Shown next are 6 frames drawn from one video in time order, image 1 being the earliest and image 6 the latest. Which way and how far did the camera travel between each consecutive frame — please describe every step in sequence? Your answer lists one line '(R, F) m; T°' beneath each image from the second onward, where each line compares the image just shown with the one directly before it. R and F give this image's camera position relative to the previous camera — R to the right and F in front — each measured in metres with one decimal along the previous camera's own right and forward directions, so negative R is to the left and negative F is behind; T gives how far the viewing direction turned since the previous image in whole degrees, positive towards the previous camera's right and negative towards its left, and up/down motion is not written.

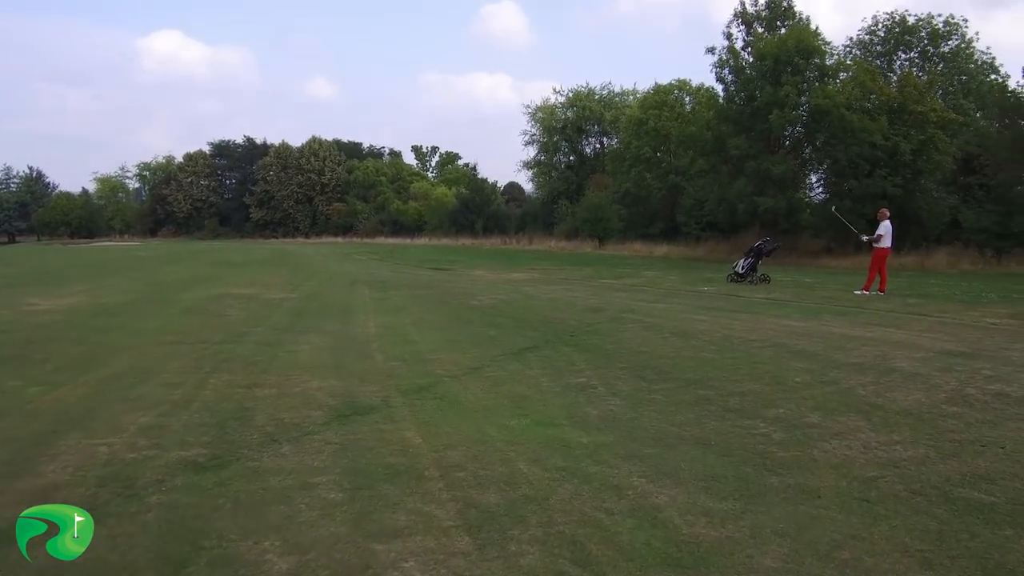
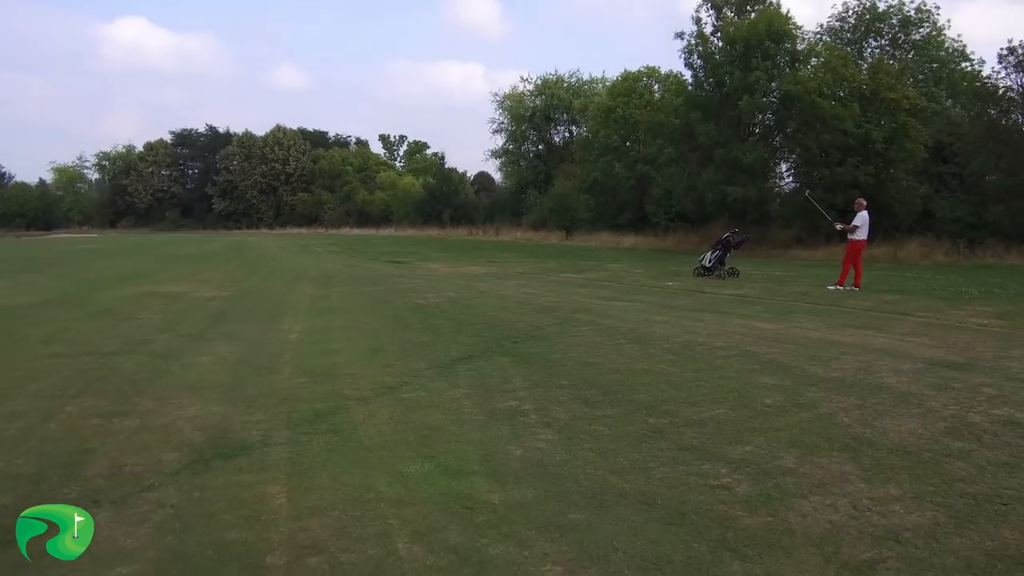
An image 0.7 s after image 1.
(+0.5, +1.4) m; +2°
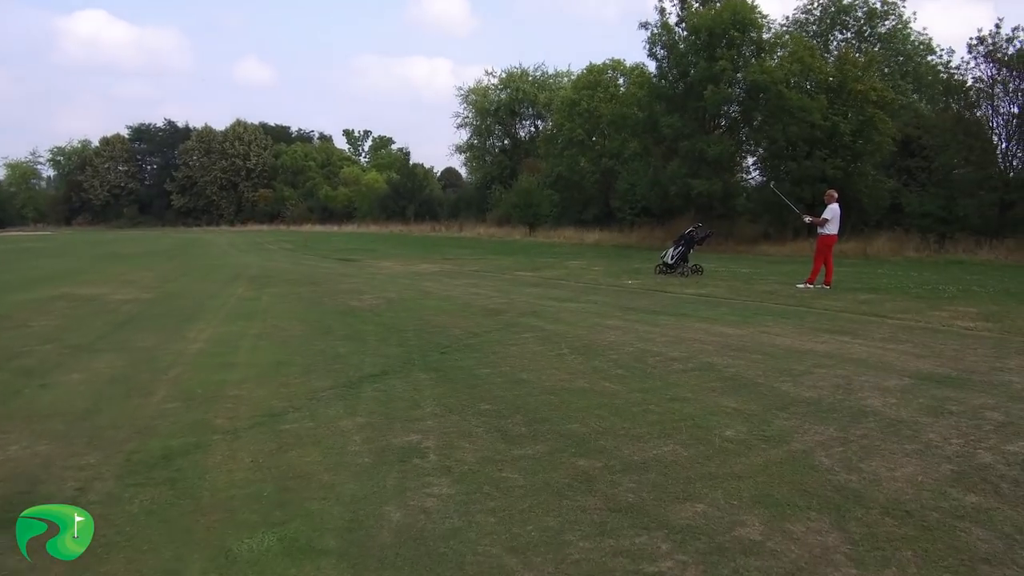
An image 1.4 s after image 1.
(+0.5, +1.3) m; +2°
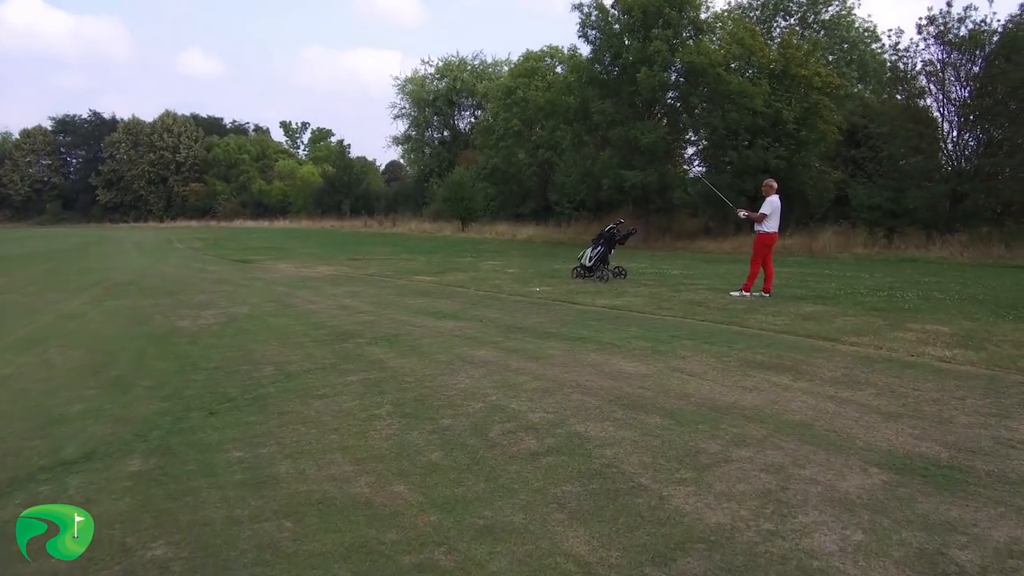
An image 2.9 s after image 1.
(+1.2, +2.6) m; +3°
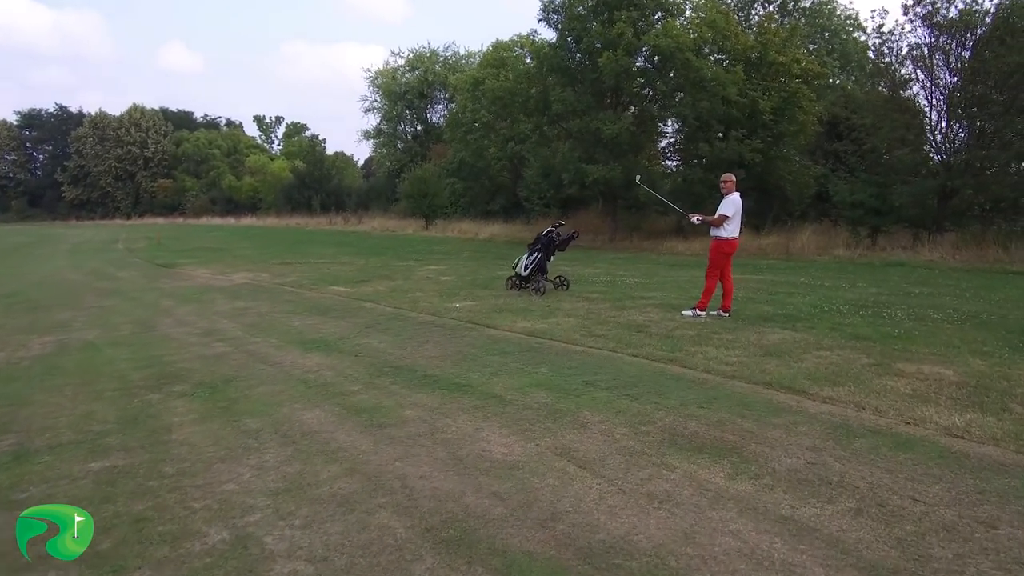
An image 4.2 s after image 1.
(+1.0, +2.2) m; +1°
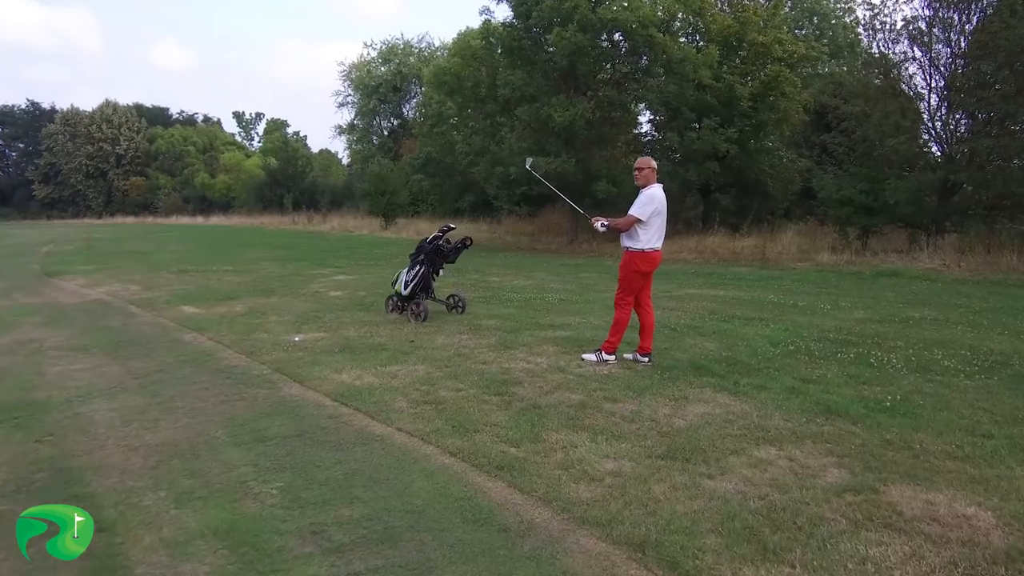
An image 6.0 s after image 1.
(+1.4, +2.9) m; 0°
